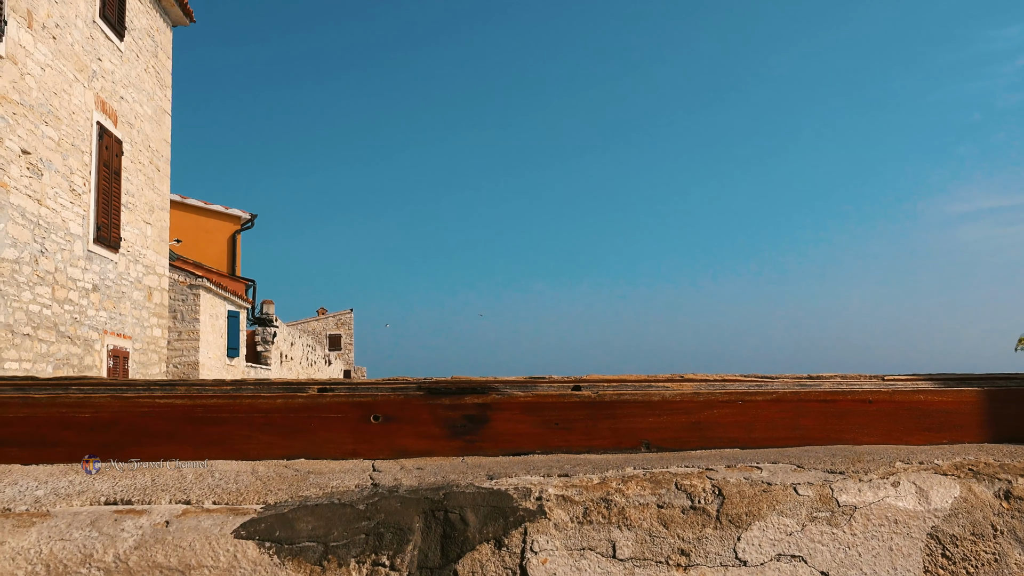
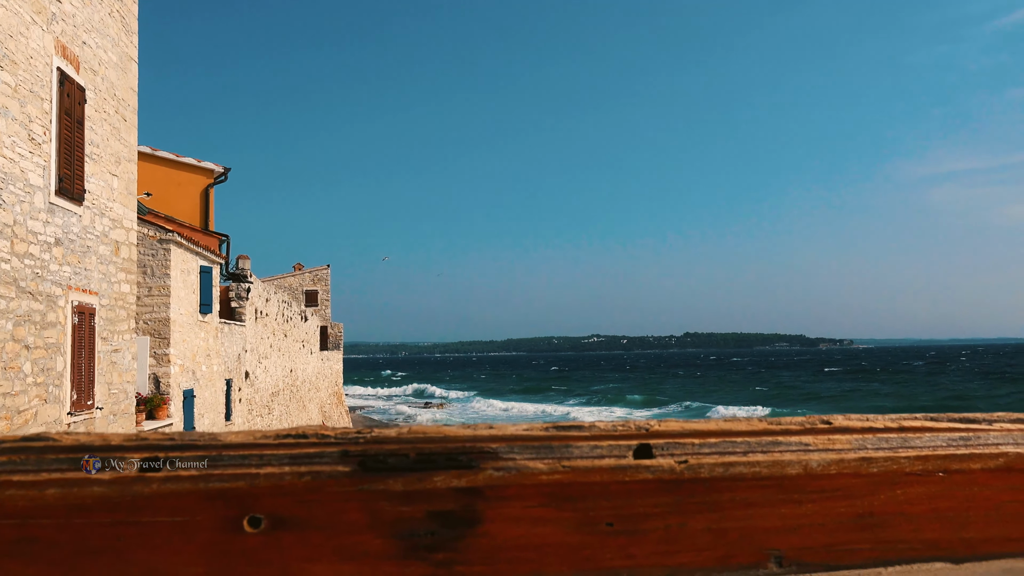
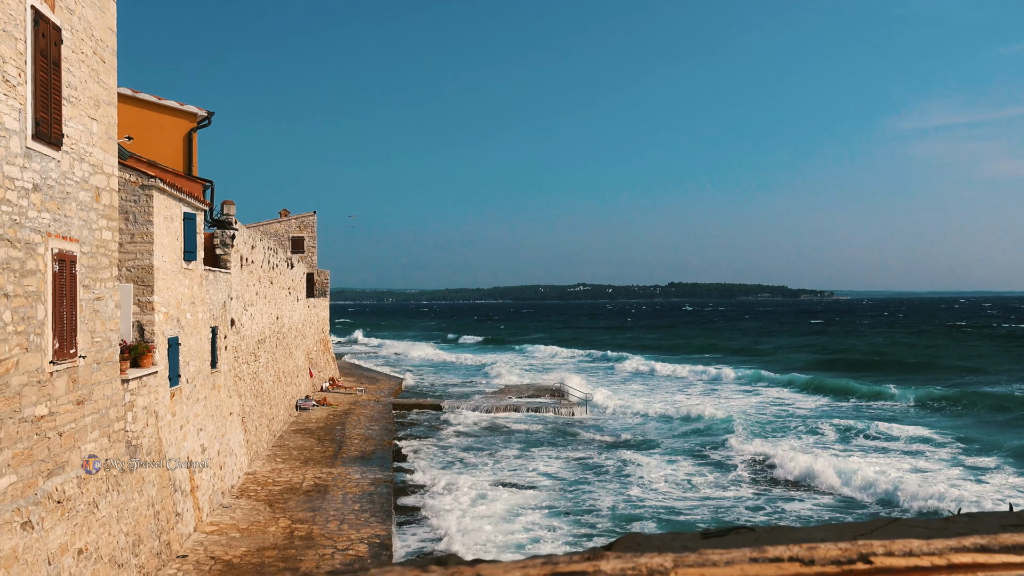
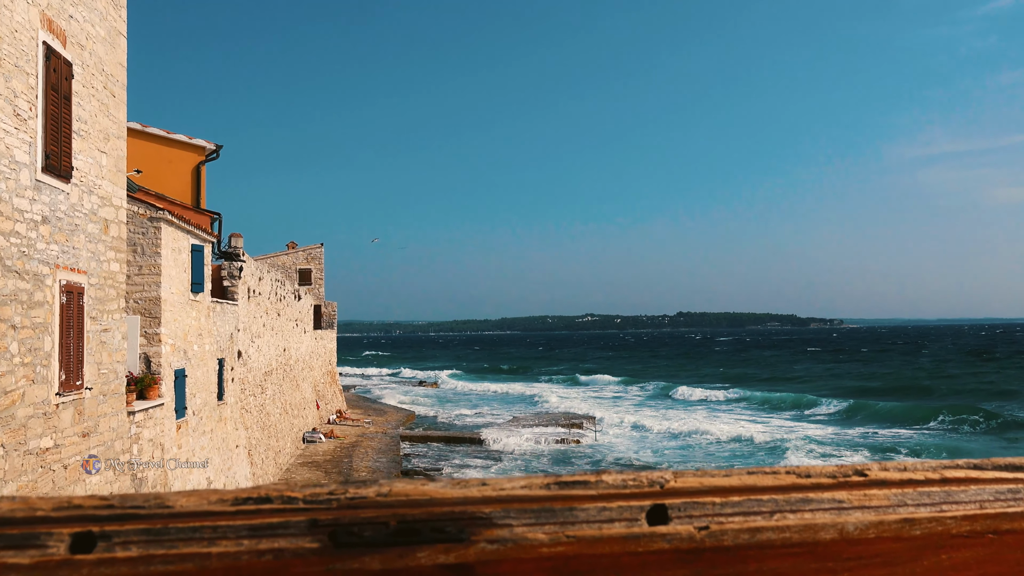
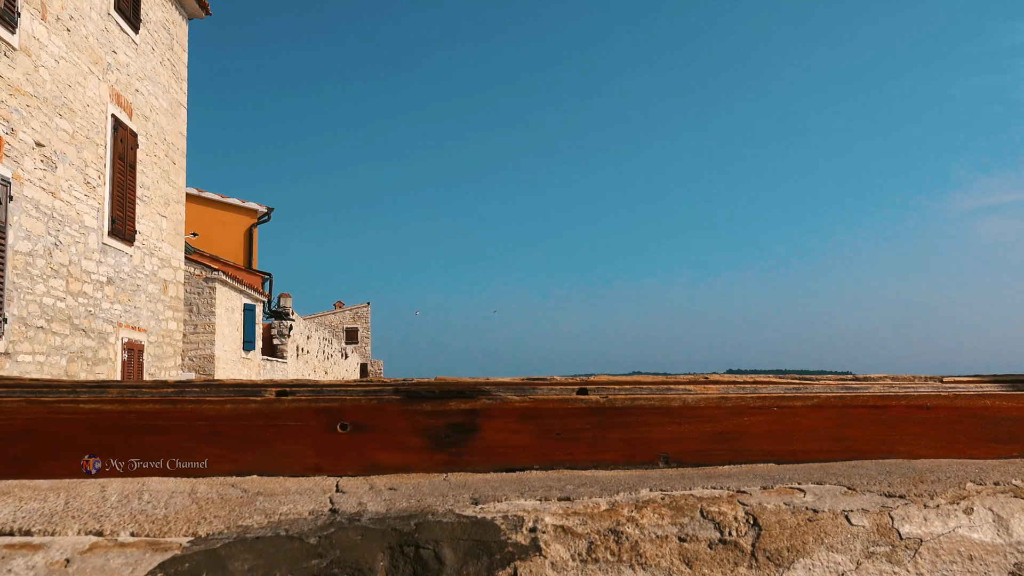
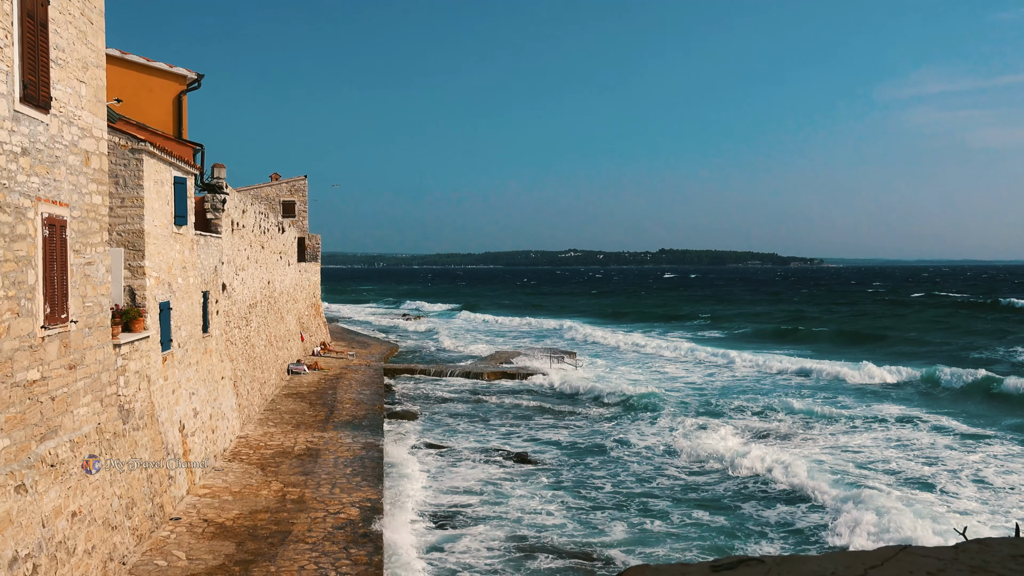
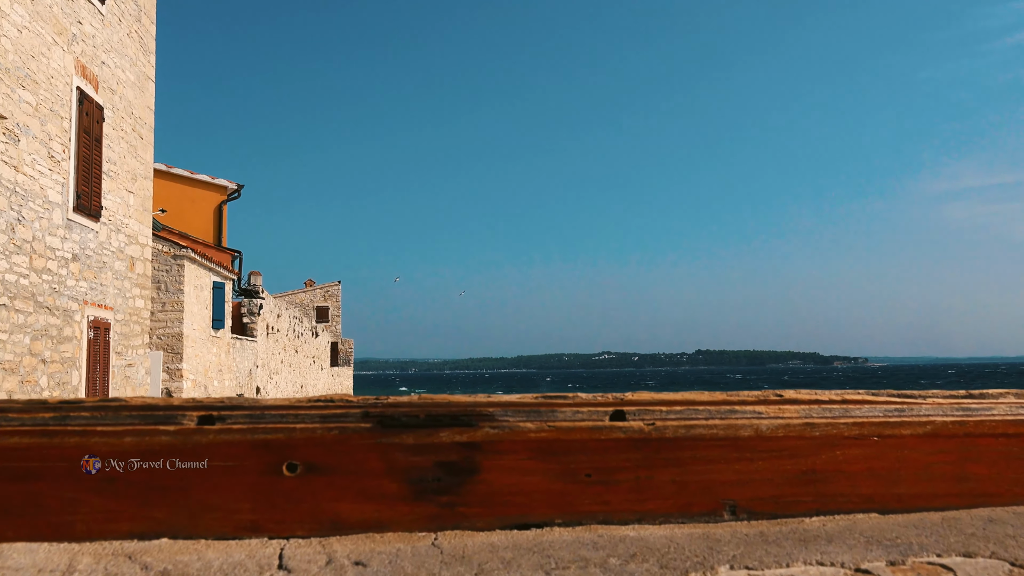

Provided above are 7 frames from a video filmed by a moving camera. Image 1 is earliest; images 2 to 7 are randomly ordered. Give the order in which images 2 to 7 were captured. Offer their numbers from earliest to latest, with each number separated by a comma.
5, 7, 2, 4, 3, 6
